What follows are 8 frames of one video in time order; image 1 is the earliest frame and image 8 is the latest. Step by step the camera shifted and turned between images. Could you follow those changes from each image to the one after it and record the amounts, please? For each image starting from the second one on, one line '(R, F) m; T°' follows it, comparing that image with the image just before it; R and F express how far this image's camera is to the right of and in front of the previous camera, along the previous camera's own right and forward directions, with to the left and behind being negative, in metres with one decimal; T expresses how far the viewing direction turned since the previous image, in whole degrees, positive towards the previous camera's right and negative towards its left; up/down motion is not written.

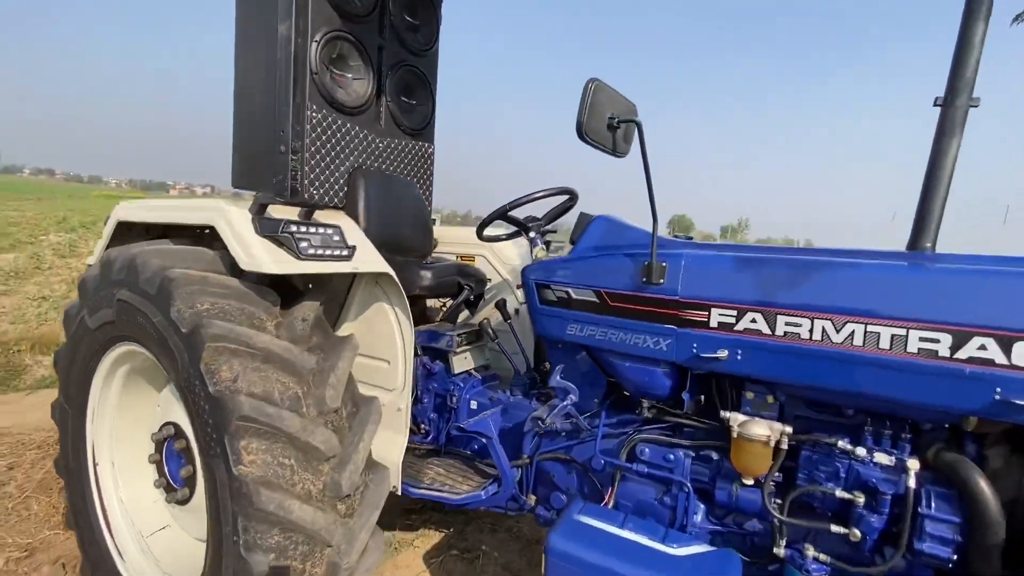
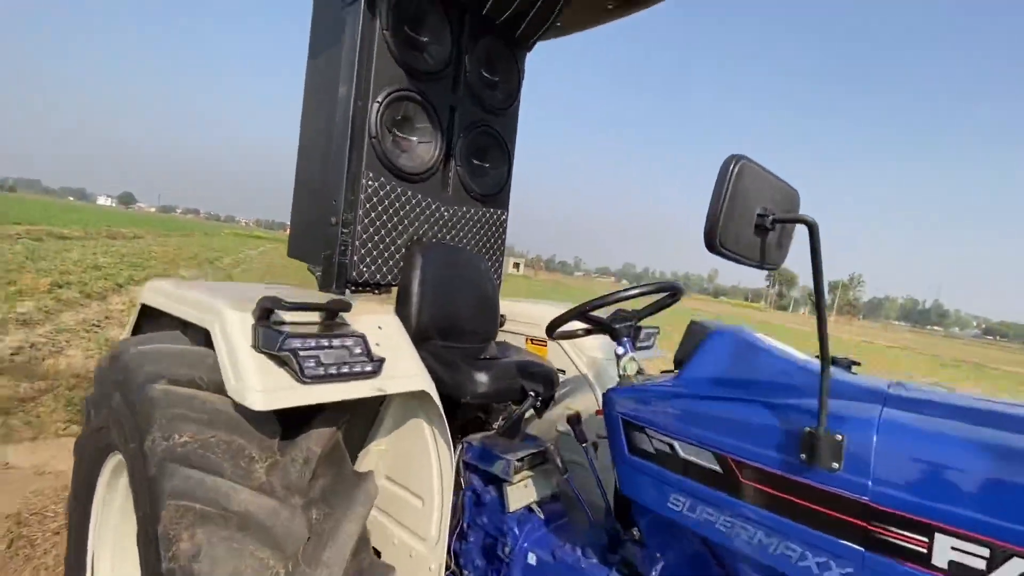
(0.0, +0.5) m; -10°
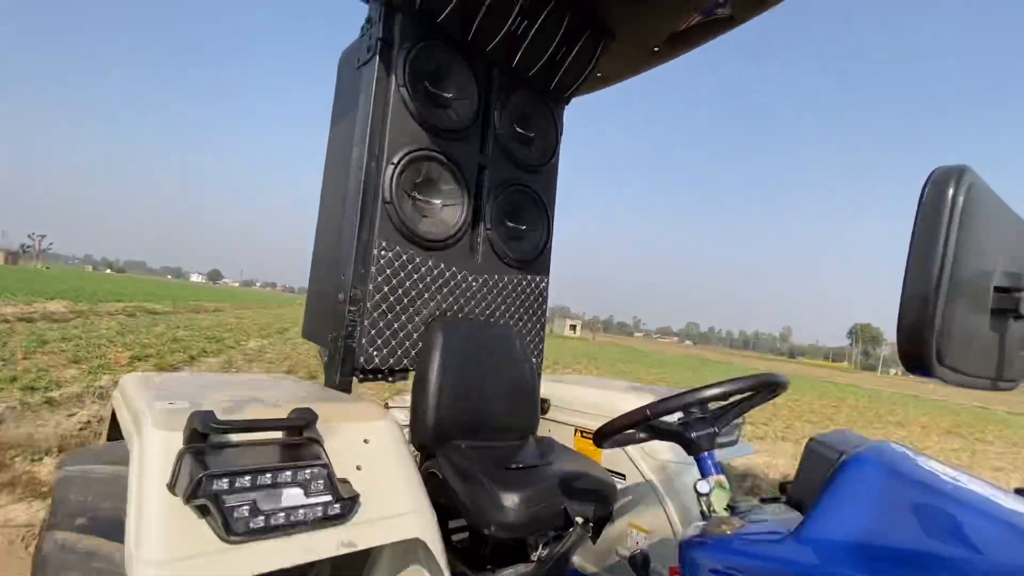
(+0.1, +0.4) m; -7°
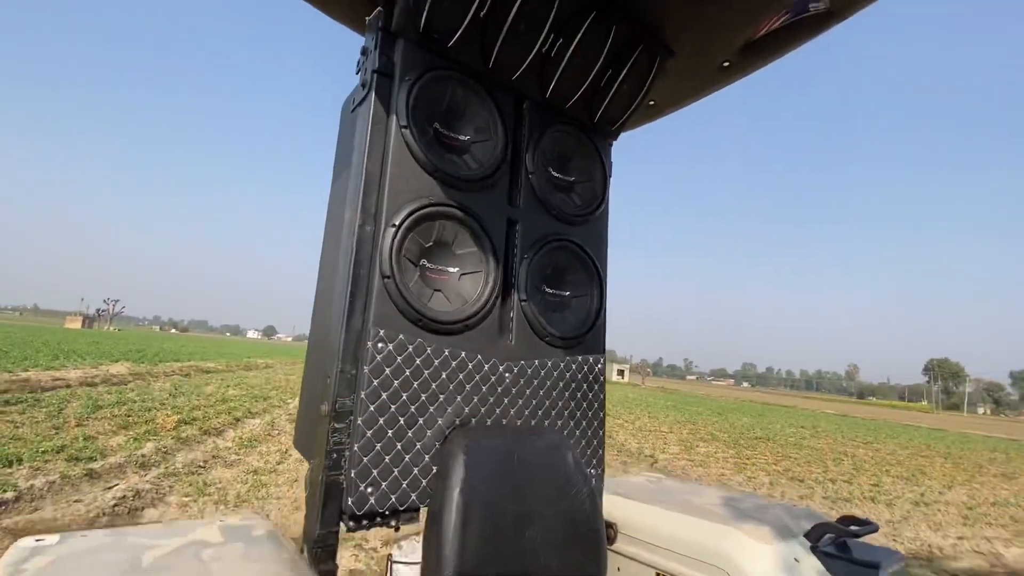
(0.0, +0.6) m; -5°
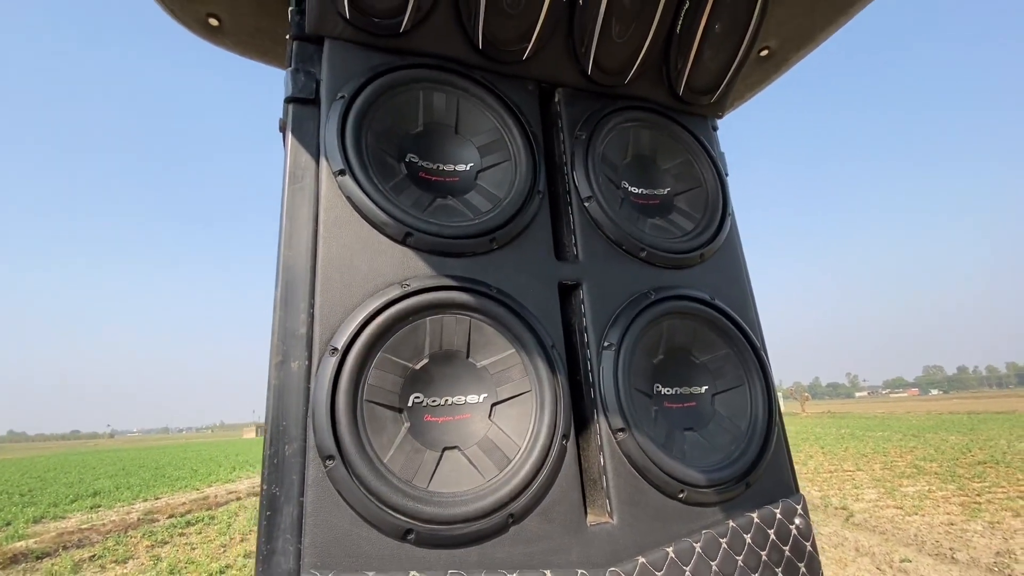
(+0.1, +0.8) m; -12°
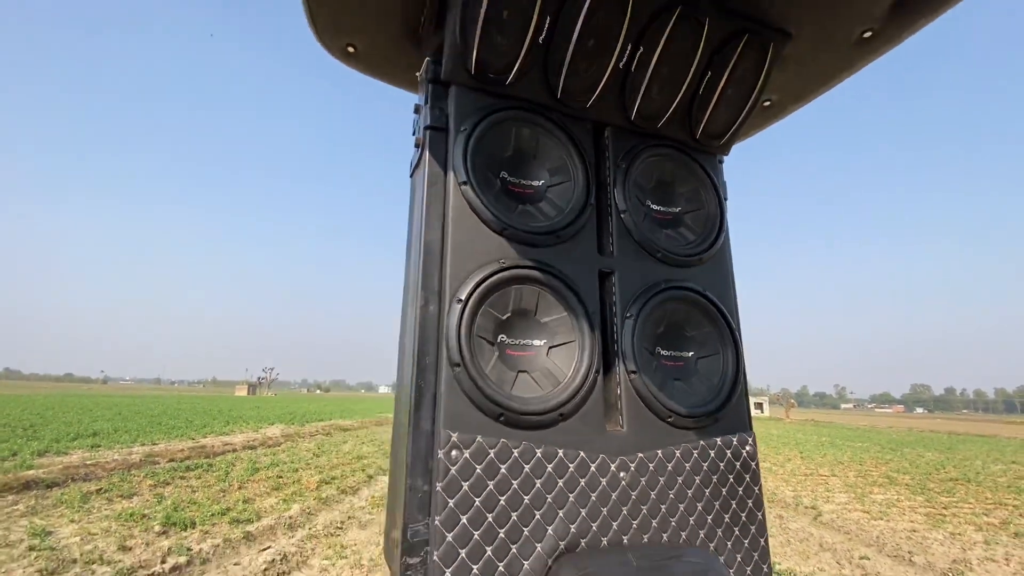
(-0.2, -0.5) m; 0°
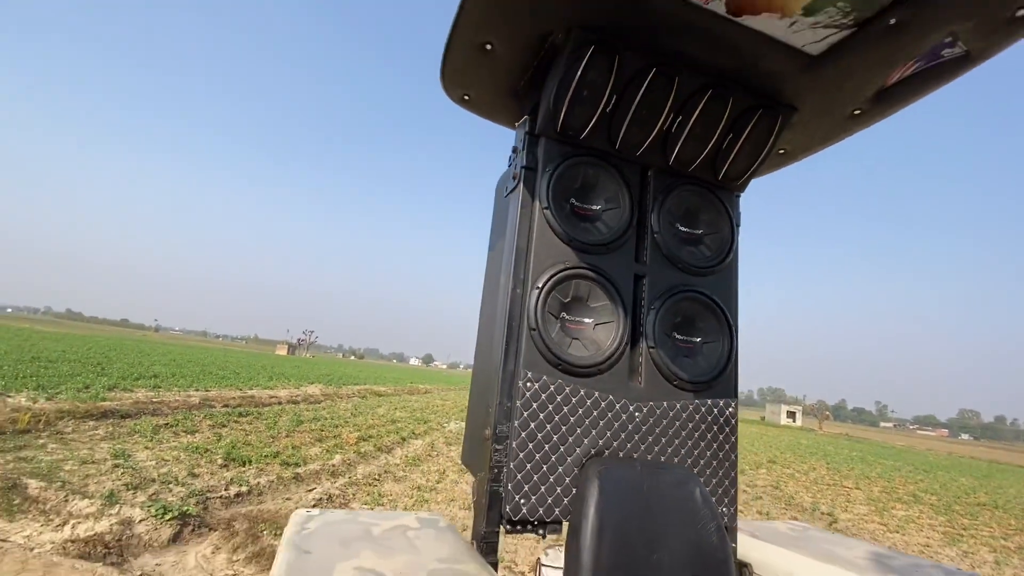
(-0.1, -0.7) m; -4°
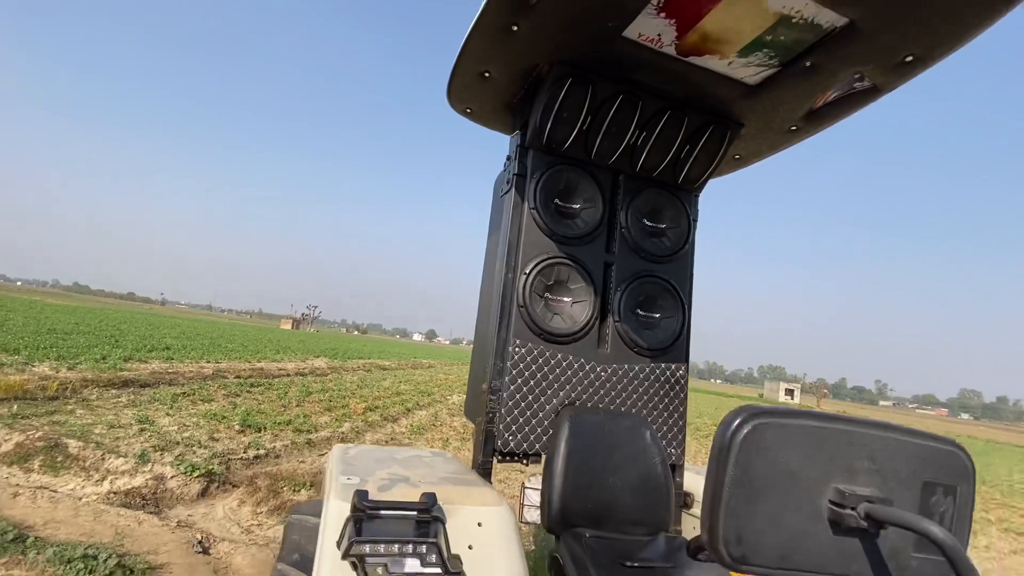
(+0.1, -0.5) m; 0°
